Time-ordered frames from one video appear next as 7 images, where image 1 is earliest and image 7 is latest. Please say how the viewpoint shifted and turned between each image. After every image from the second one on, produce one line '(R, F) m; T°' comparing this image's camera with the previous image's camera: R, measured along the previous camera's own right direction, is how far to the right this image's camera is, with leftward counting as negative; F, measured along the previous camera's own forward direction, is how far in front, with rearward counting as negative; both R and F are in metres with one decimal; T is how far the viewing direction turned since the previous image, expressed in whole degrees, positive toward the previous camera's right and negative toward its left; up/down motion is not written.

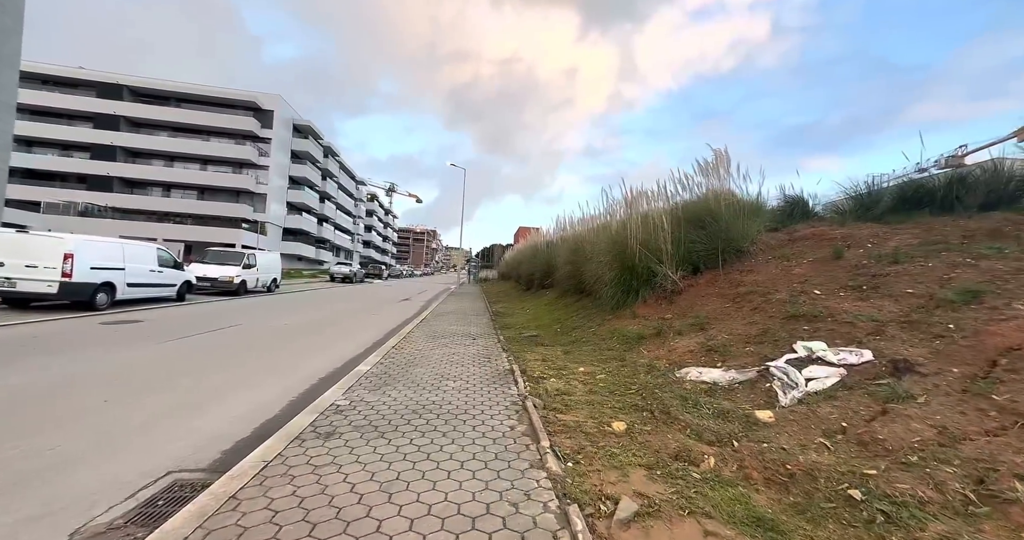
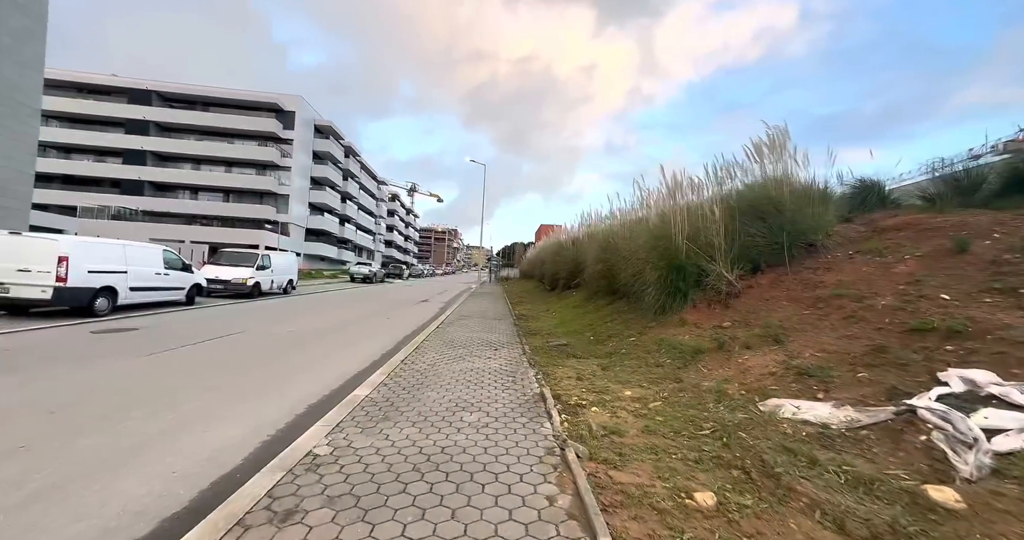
(-0.1, +0.9) m; -3°
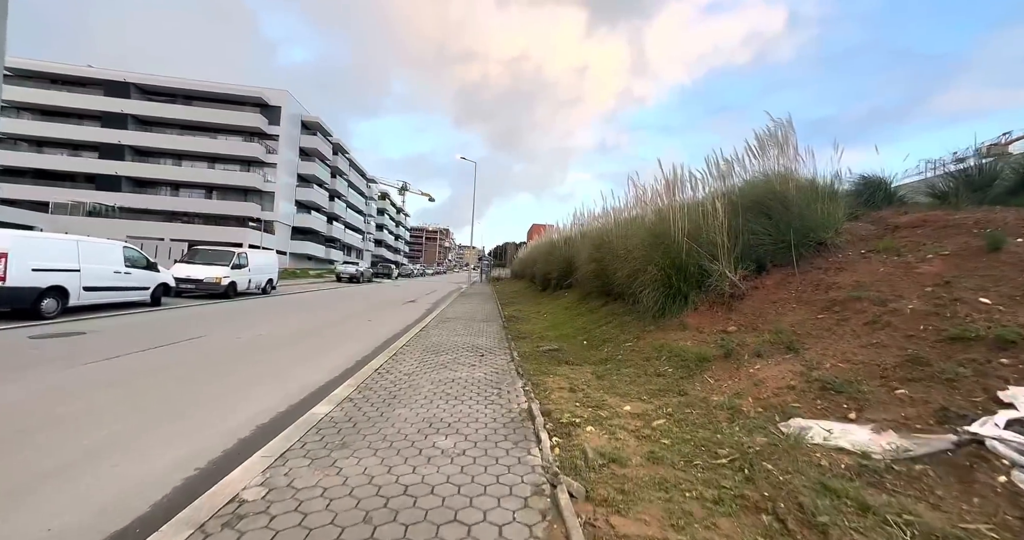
(+0.1, +0.5) m; +1°
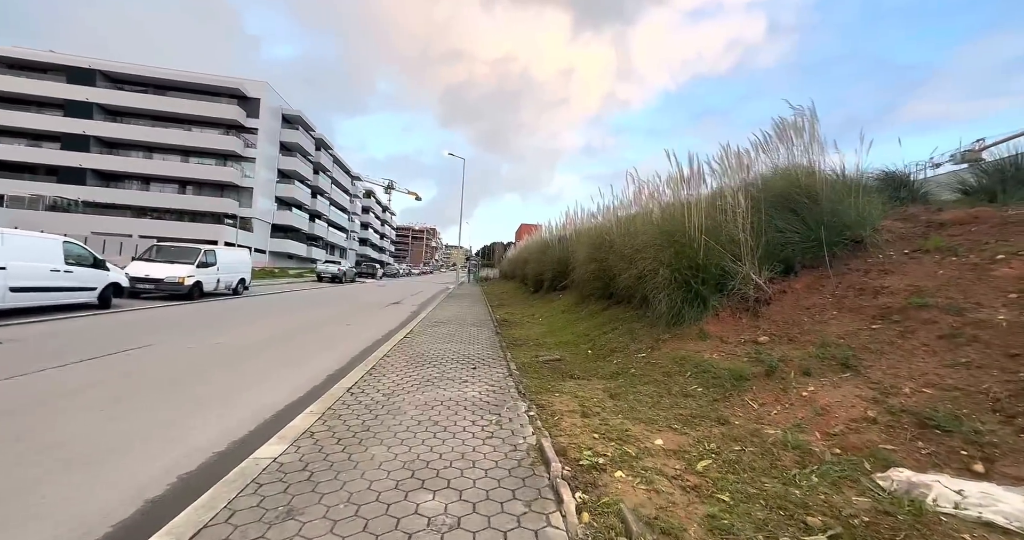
(-0.1, +0.8) m; +2°
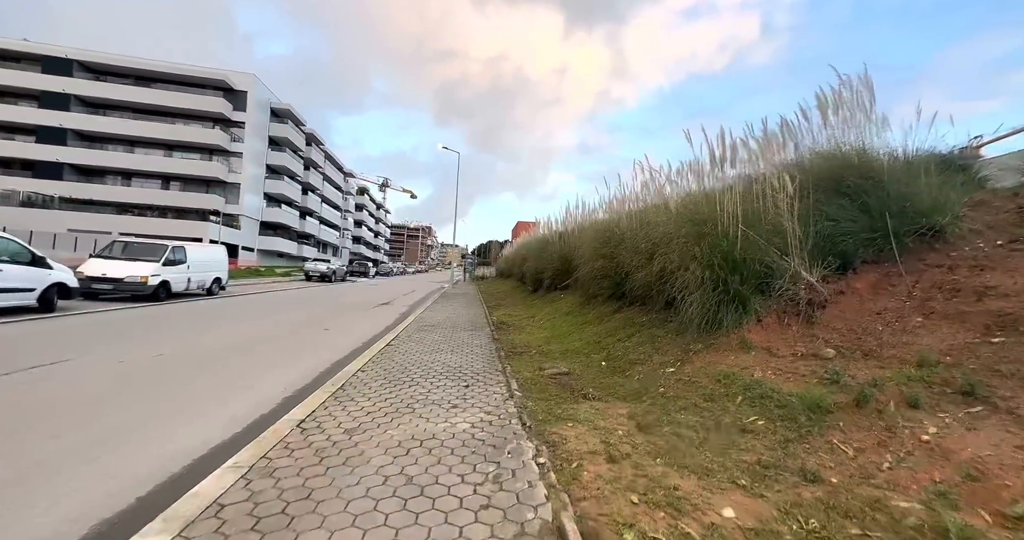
(-0.1, +0.9) m; +1°
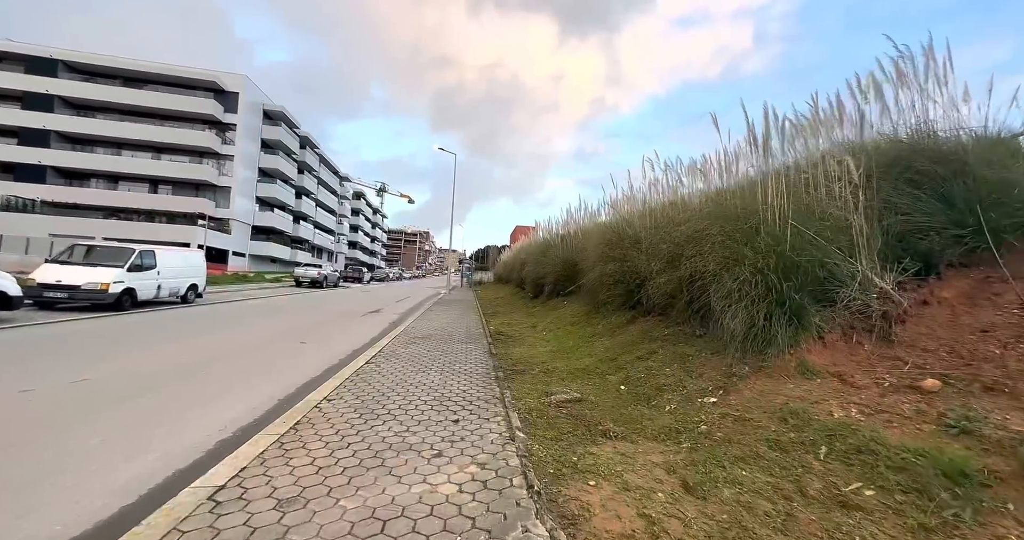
(0.0, +0.9) m; 0°
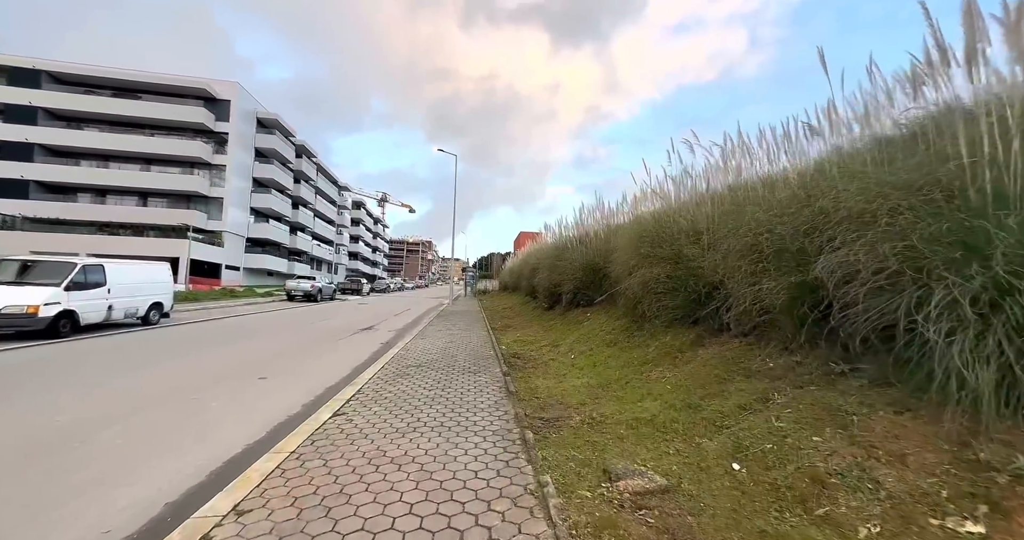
(-0.3, +1.7) m; 0°
